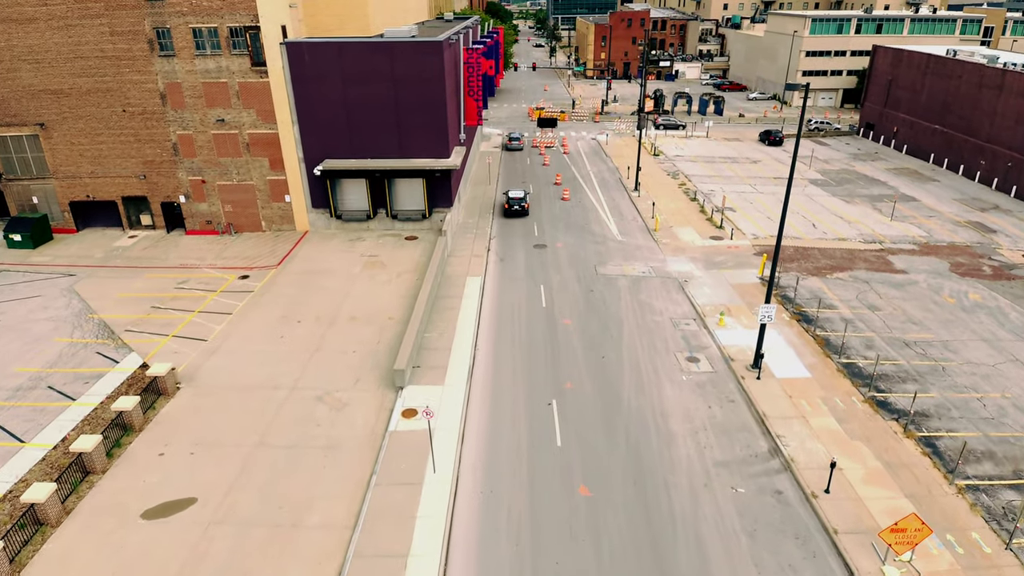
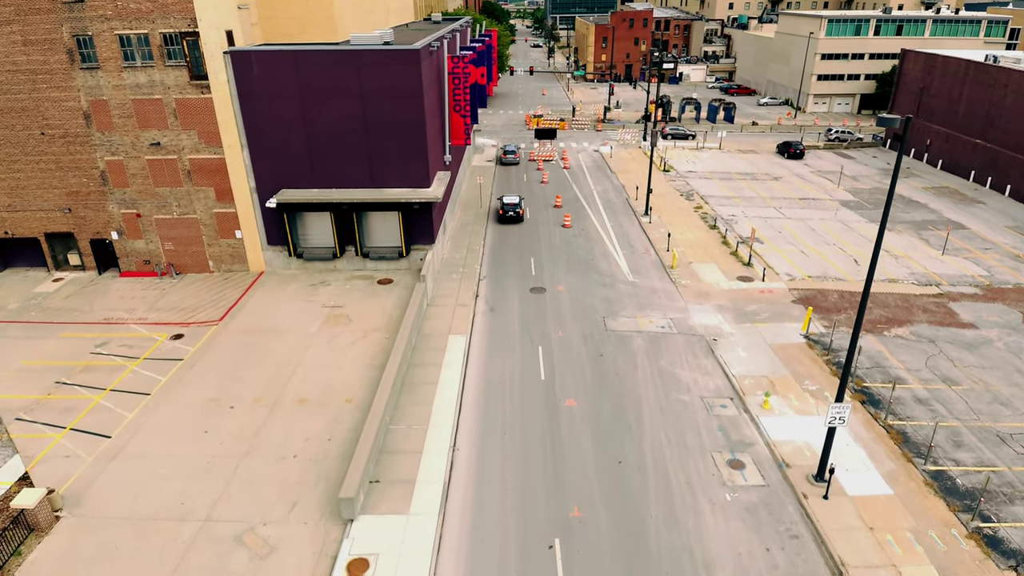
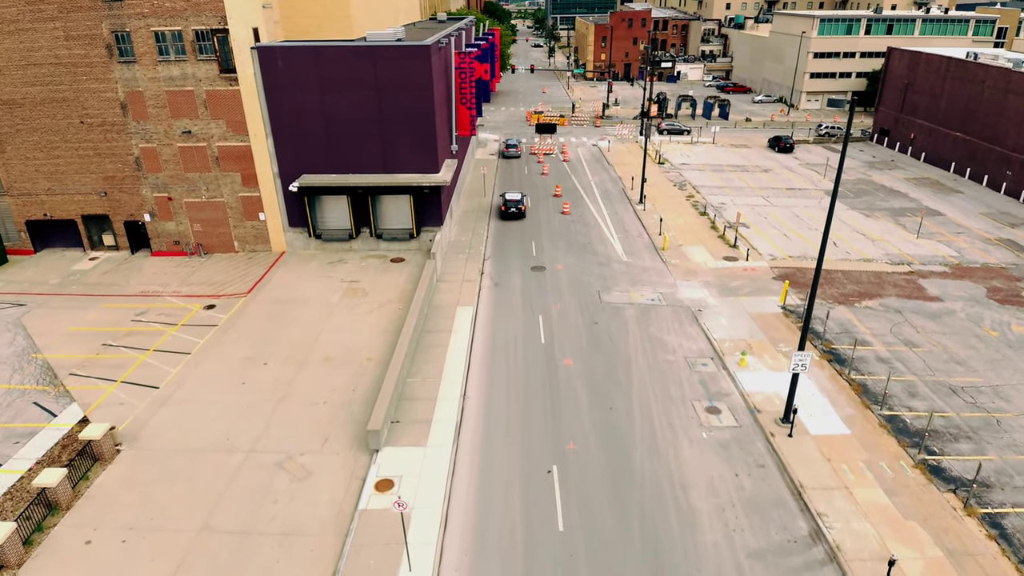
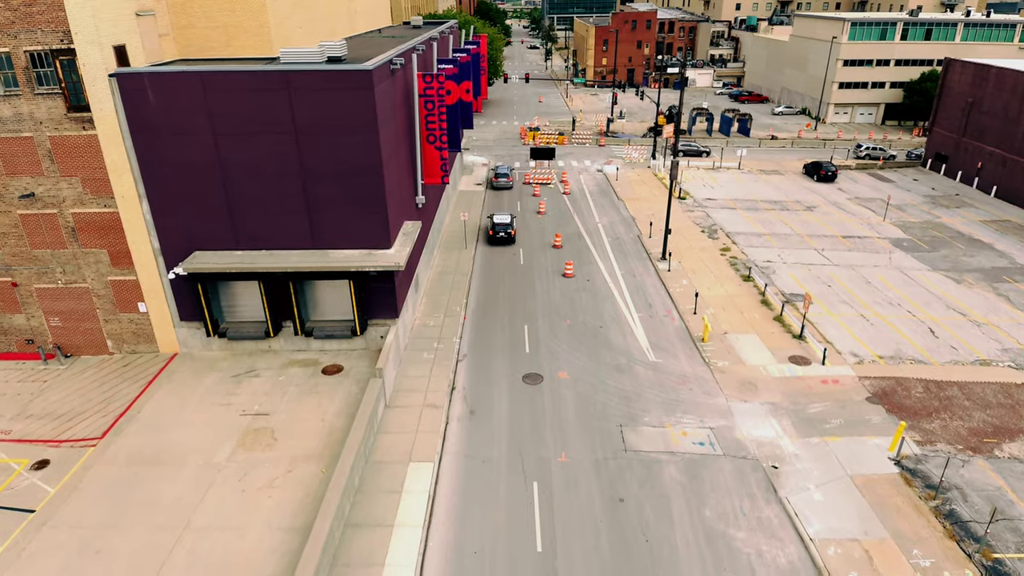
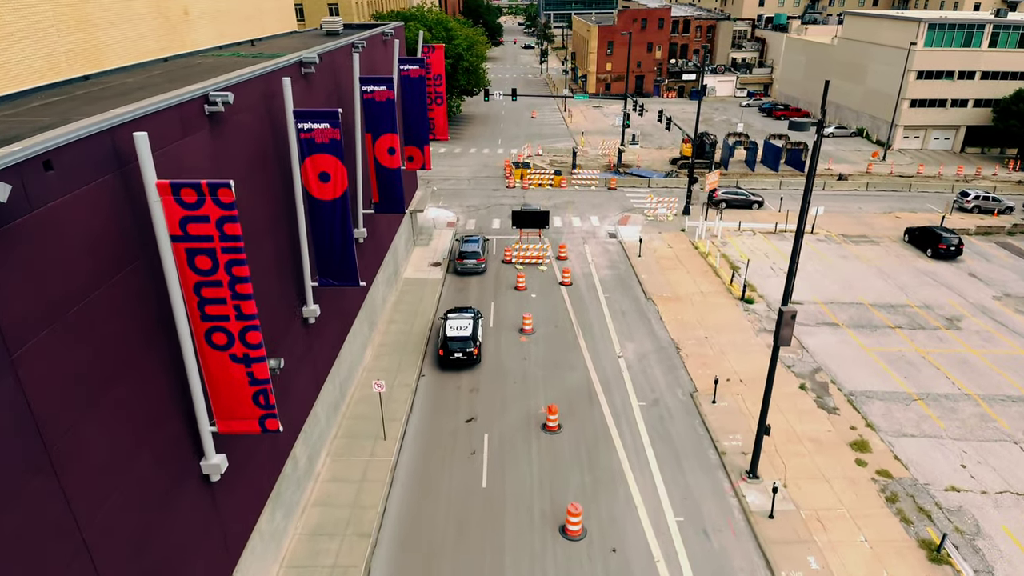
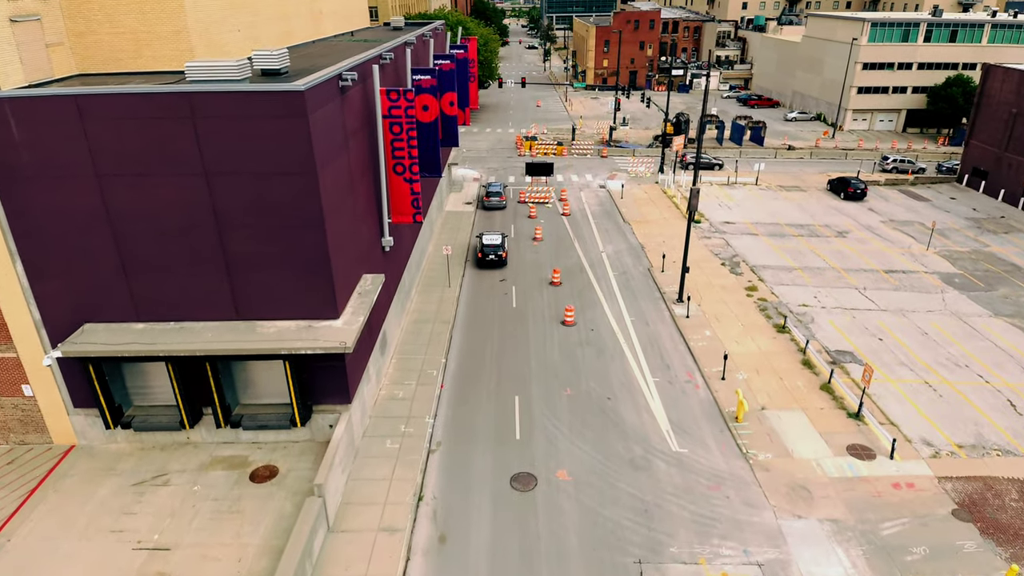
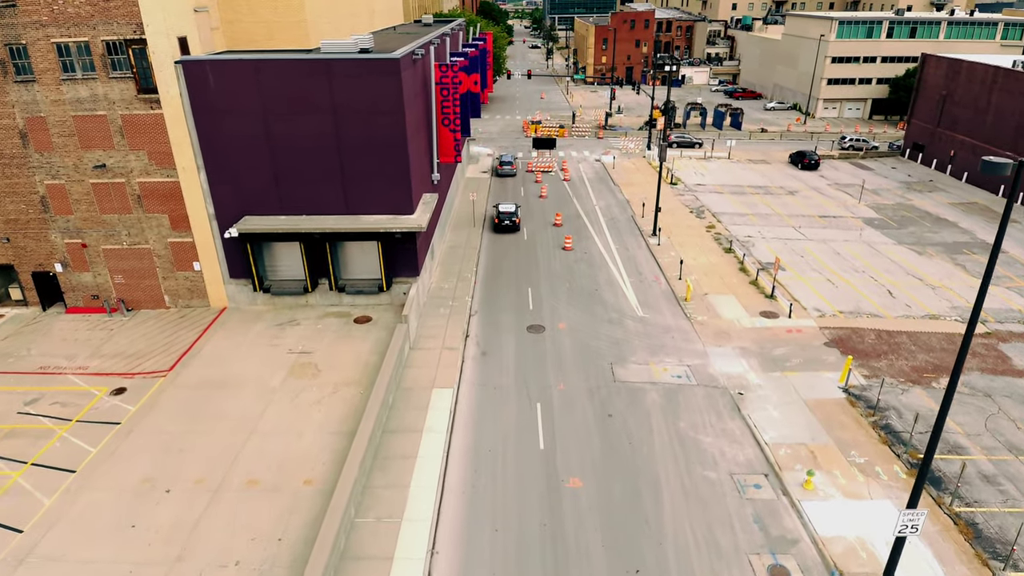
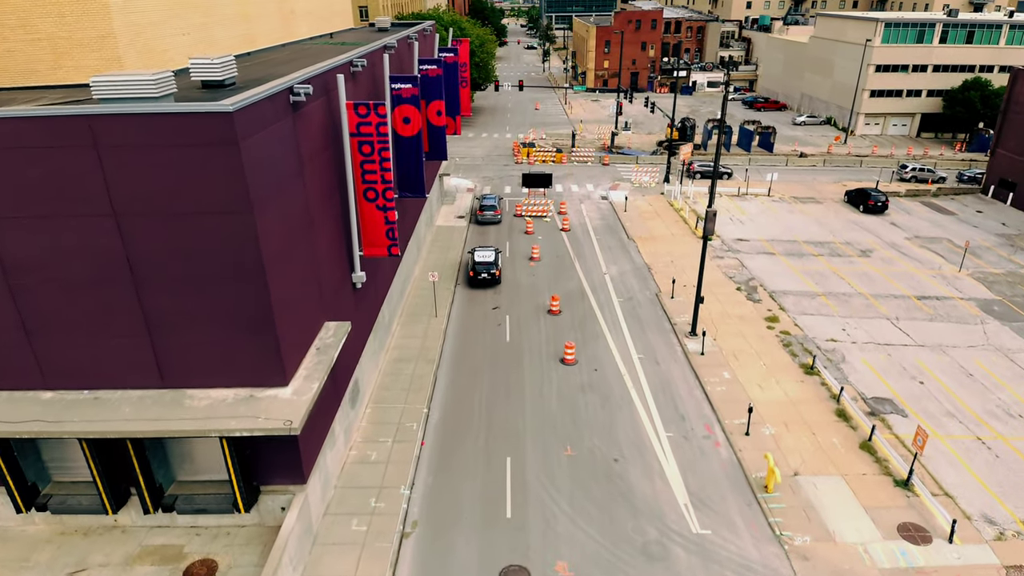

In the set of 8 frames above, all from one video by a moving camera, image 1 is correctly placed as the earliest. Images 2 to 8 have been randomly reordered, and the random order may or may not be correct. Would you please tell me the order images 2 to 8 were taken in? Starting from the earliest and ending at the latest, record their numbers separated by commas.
3, 2, 7, 4, 6, 8, 5
